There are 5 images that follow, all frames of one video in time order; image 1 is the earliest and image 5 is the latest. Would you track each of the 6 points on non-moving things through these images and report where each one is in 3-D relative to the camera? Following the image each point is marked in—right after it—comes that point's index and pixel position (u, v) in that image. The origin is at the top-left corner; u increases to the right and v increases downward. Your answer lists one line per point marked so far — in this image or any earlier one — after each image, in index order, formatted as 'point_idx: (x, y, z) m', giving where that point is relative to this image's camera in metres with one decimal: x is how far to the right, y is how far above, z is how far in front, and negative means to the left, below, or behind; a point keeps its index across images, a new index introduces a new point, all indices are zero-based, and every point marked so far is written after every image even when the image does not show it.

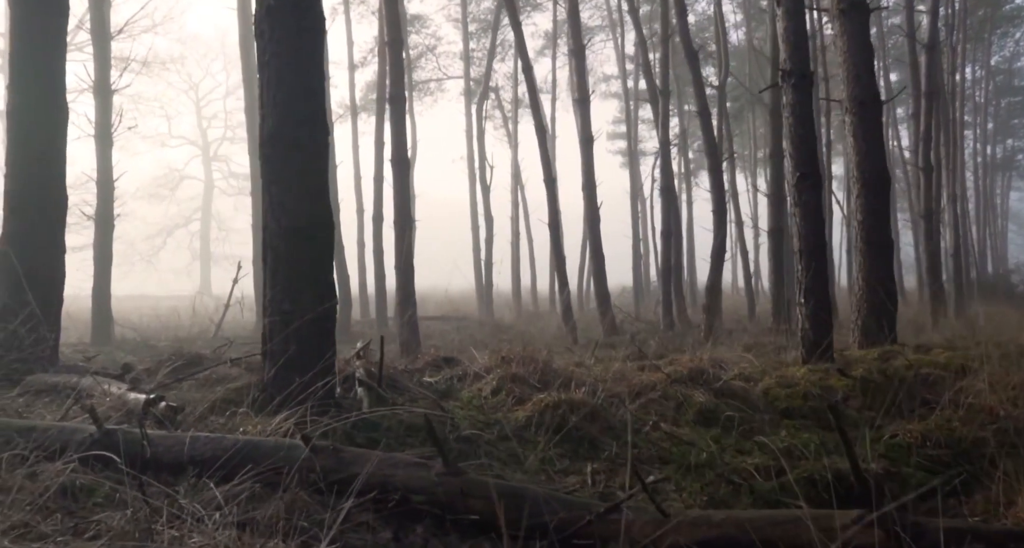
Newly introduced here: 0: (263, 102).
0: (-1.7, +1.2, +5.7) m
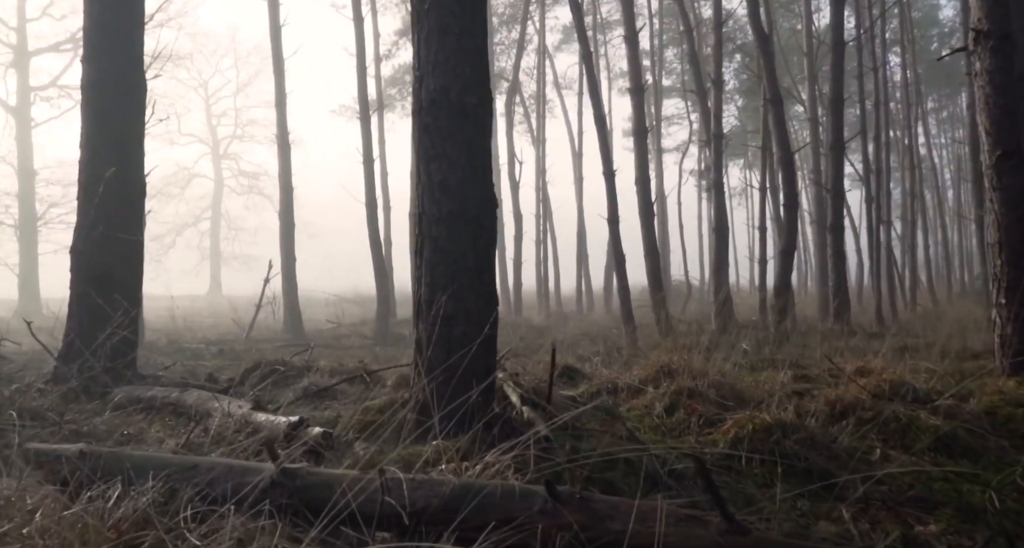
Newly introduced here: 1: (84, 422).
0: (-0.5, +1.2, +4.8) m
1: (-2.6, -0.9, +5.1) m
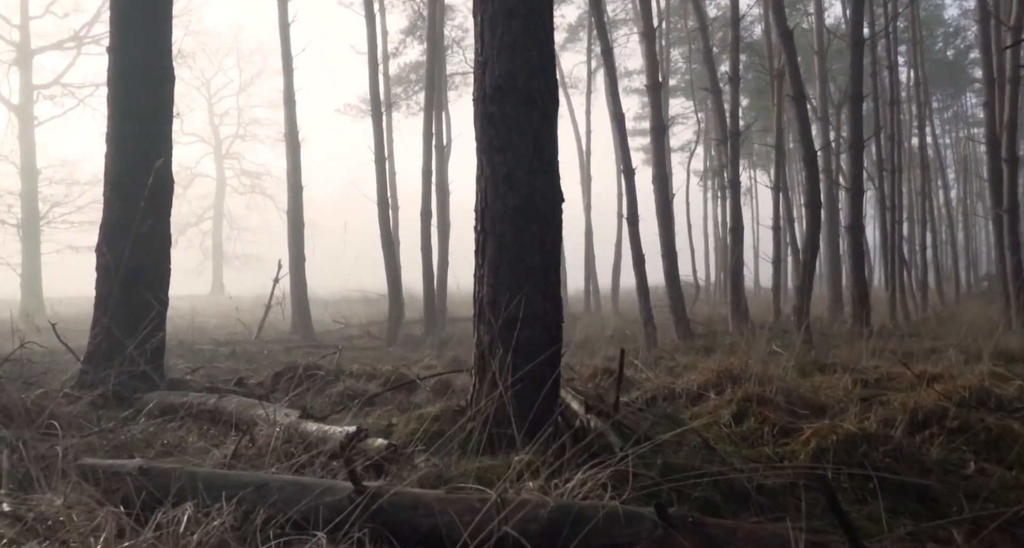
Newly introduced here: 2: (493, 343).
0: (-0.2, +1.2, +4.5) m
1: (-2.2, -0.9, +4.8) m
2: (-0.1, -0.4, +4.4) m
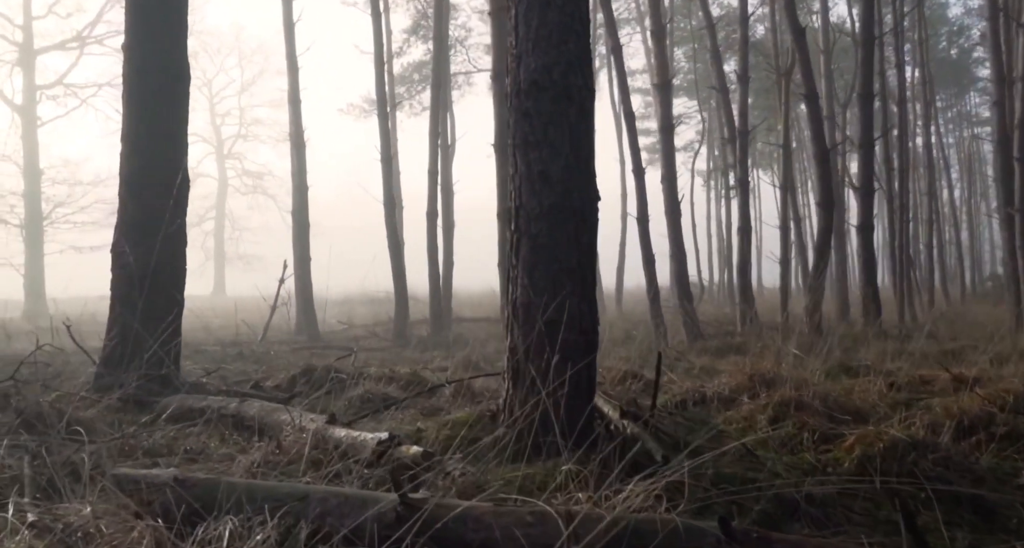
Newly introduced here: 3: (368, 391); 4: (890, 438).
0: (0.0, +1.2, +4.3) m
1: (-2.1, -0.9, +4.6) m
2: (+0.1, -0.4, +4.3) m
3: (-1.1, -0.9, +6.2) m
4: (+2.0, -0.9, +4.5) m
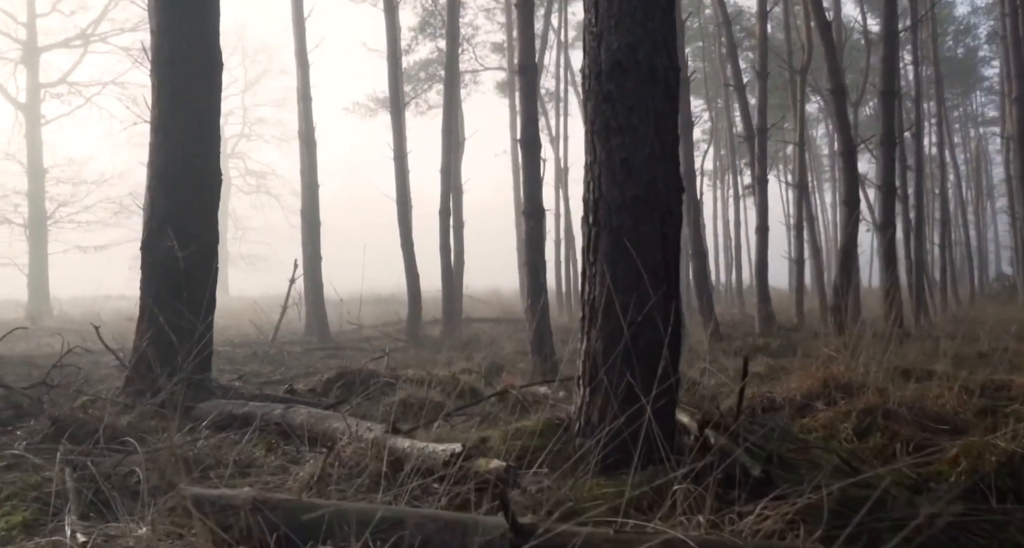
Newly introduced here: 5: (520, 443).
0: (+0.4, +1.2, +4.0) m
1: (-1.7, -0.9, +4.3) m
2: (+0.5, -0.3, +3.9) m
3: (-0.7, -0.9, +5.9) m
4: (+2.4, -0.9, +4.1) m
5: (0.0, -0.8, +4.2) m
